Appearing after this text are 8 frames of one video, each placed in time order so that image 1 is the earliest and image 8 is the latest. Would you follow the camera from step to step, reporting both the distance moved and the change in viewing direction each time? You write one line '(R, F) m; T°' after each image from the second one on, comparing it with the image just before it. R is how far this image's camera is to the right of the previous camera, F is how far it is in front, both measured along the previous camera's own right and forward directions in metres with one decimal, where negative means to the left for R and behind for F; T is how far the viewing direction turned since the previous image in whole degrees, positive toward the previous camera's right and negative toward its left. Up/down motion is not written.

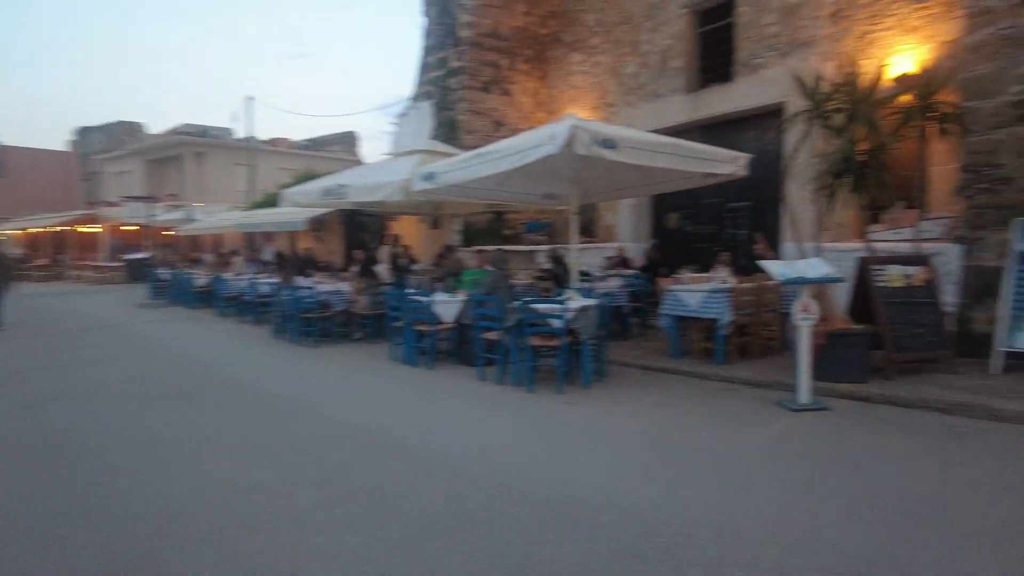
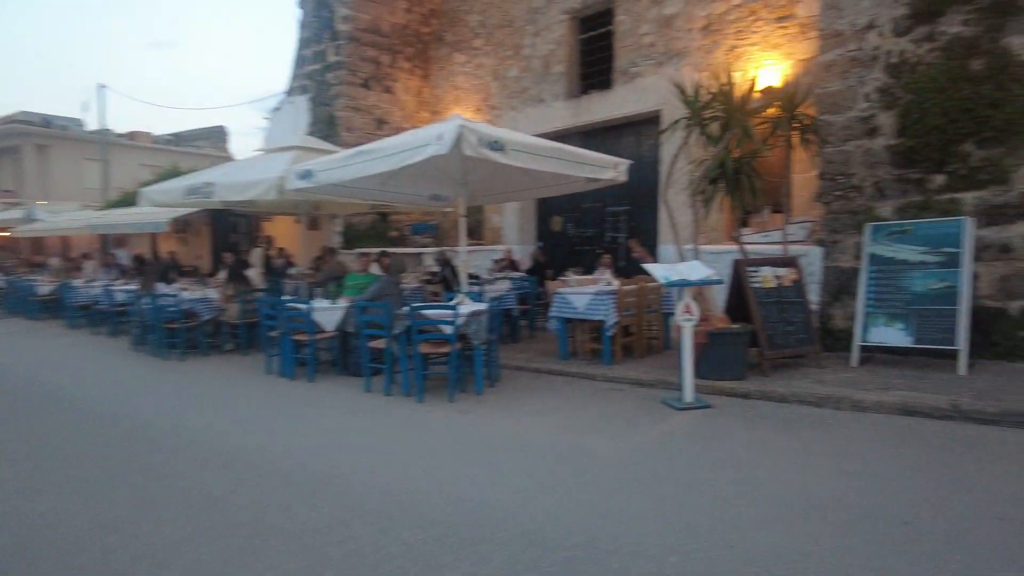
(0.0, +0.2) m; +10°
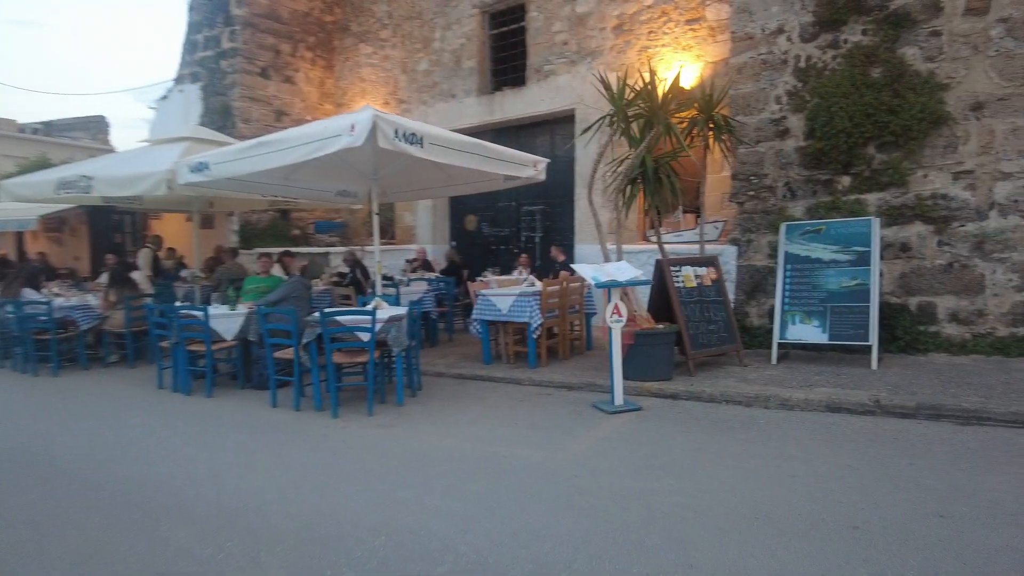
(-0.2, +0.3) m; +8°
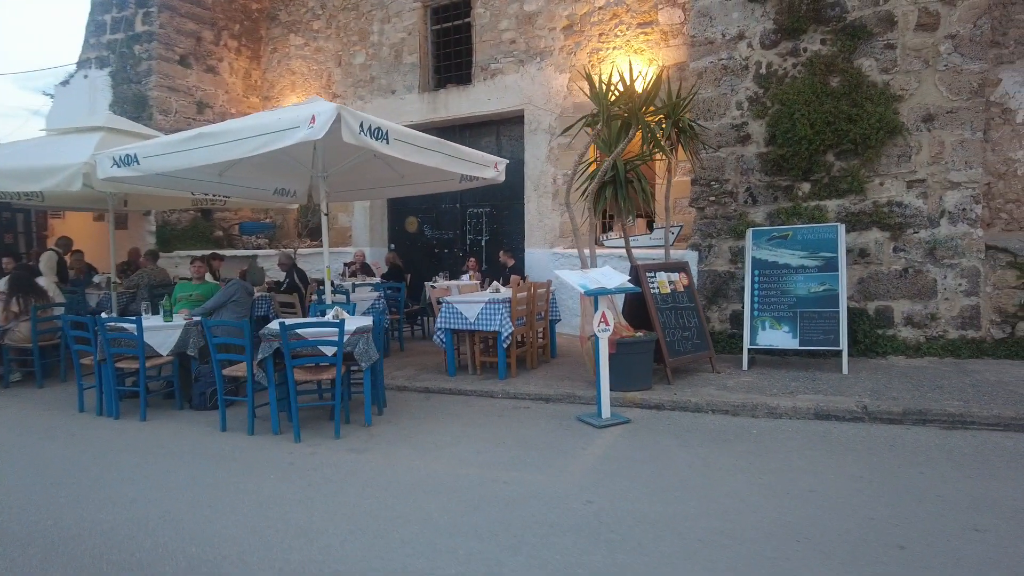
(-0.5, +0.4) m; +7°
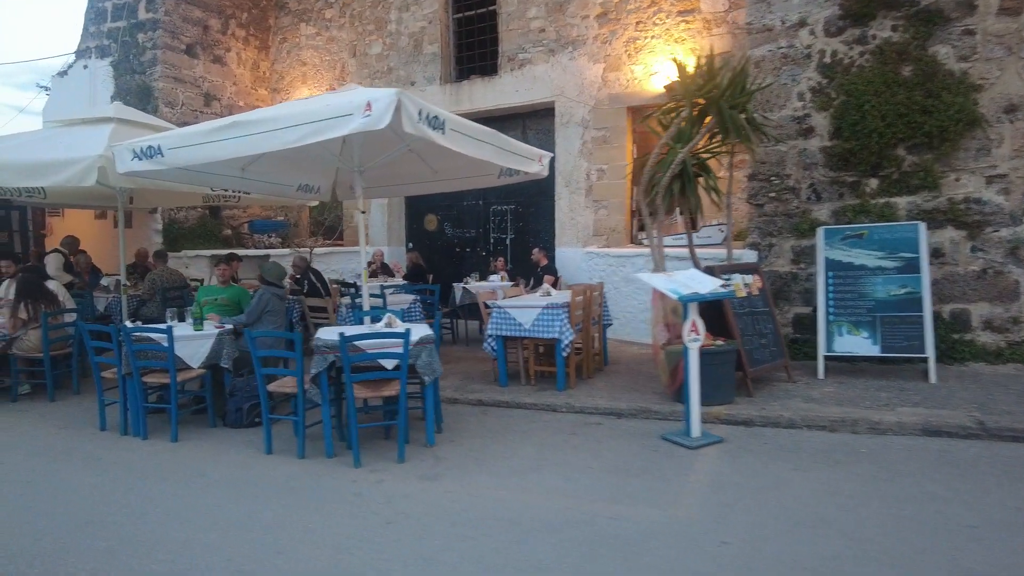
(-0.7, +0.5) m; +1°
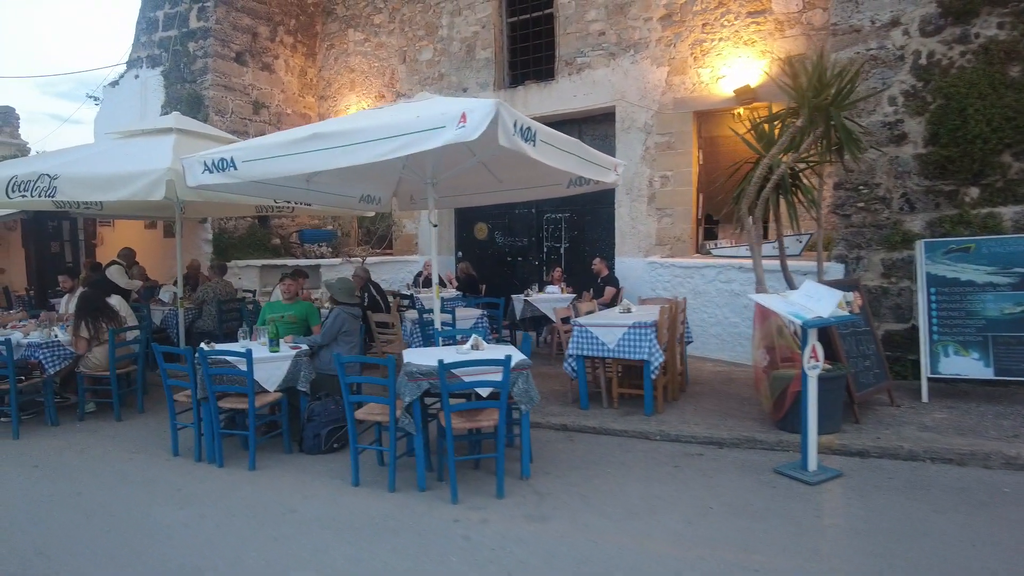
(-0.6, +0.3) m; -2°
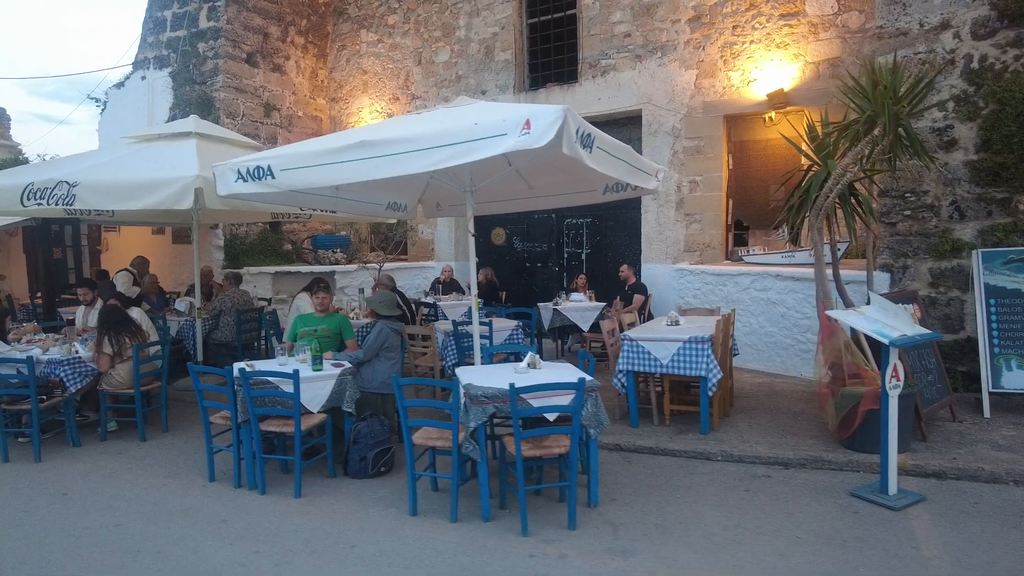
(-0.5, +0.2) m; +1°
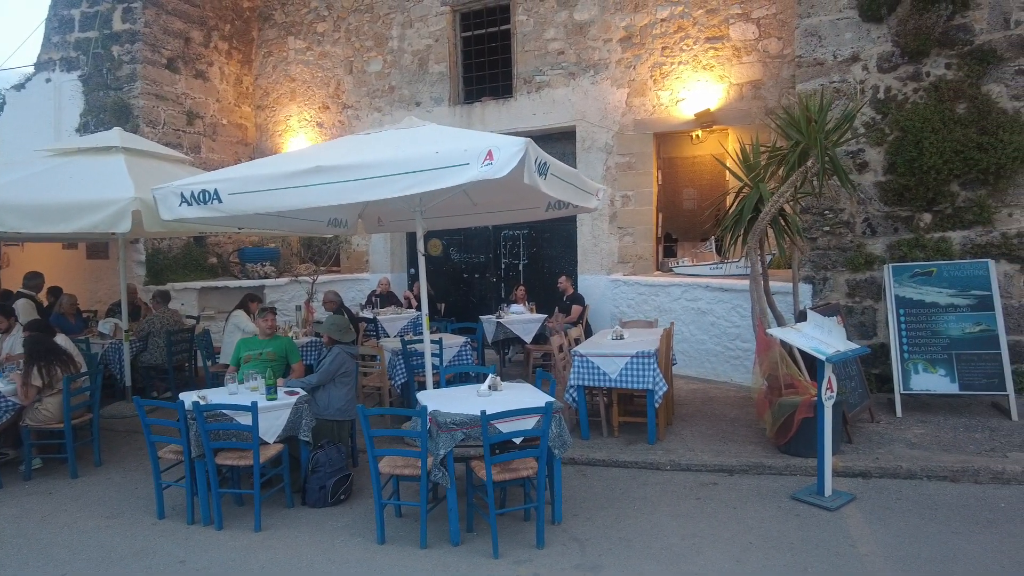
(-0.3, -0.1) m; +7°
